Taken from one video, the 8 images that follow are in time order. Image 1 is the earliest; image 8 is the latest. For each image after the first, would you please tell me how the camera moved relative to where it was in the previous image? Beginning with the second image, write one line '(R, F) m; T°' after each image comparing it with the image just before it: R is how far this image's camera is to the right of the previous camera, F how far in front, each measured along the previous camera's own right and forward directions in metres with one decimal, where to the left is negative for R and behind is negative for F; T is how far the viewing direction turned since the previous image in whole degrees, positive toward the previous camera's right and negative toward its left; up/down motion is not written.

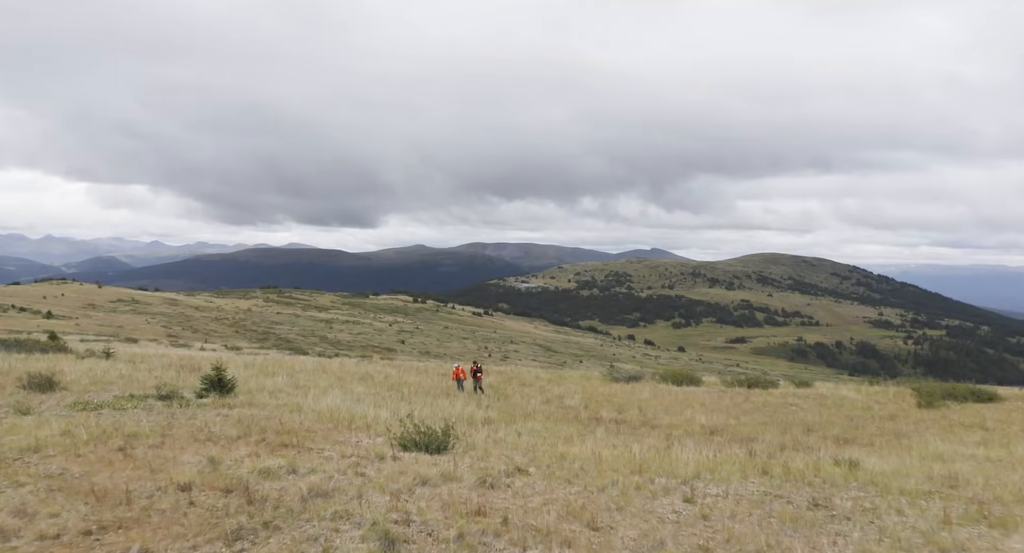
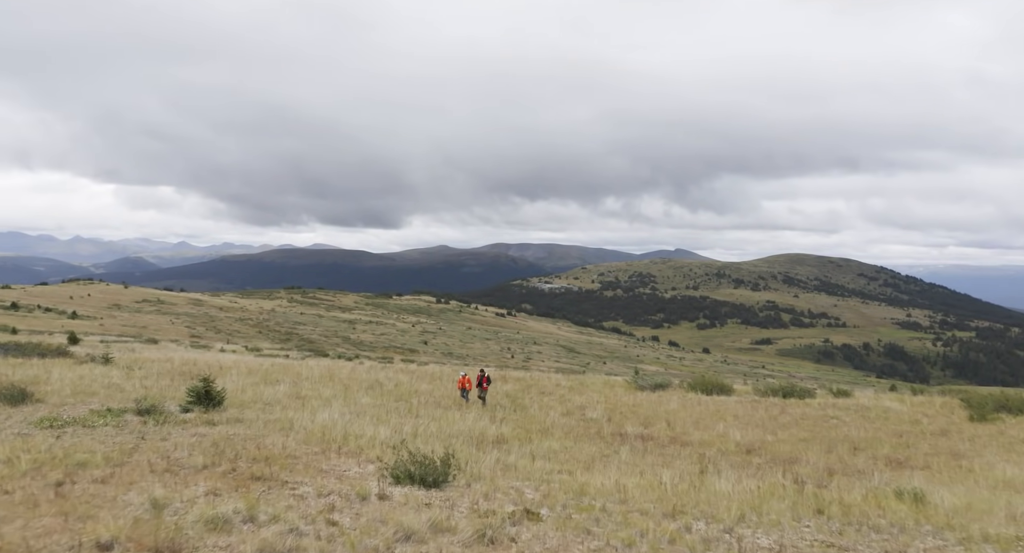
(+0.2, +2.0) m; -2°
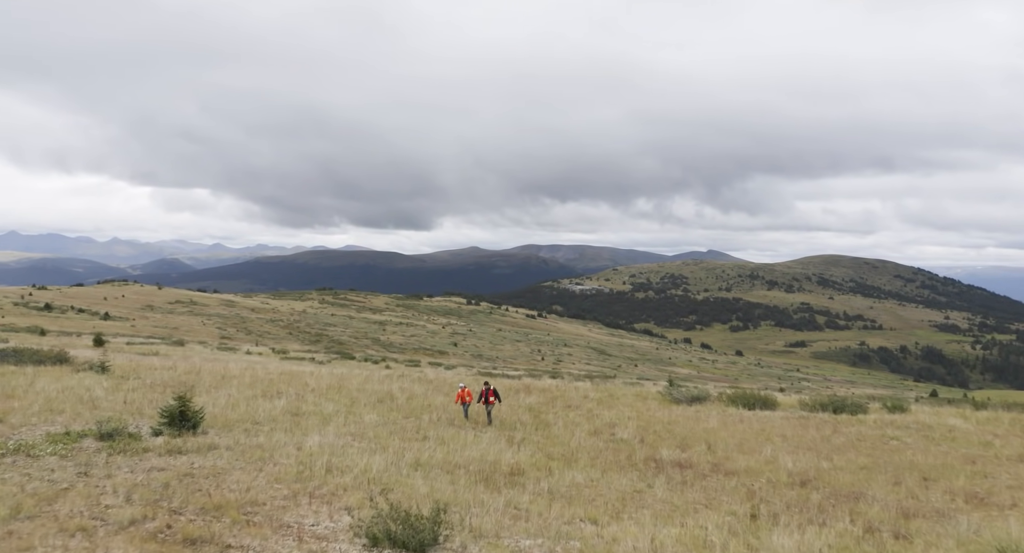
(+0.3, +2.6) m; -2°
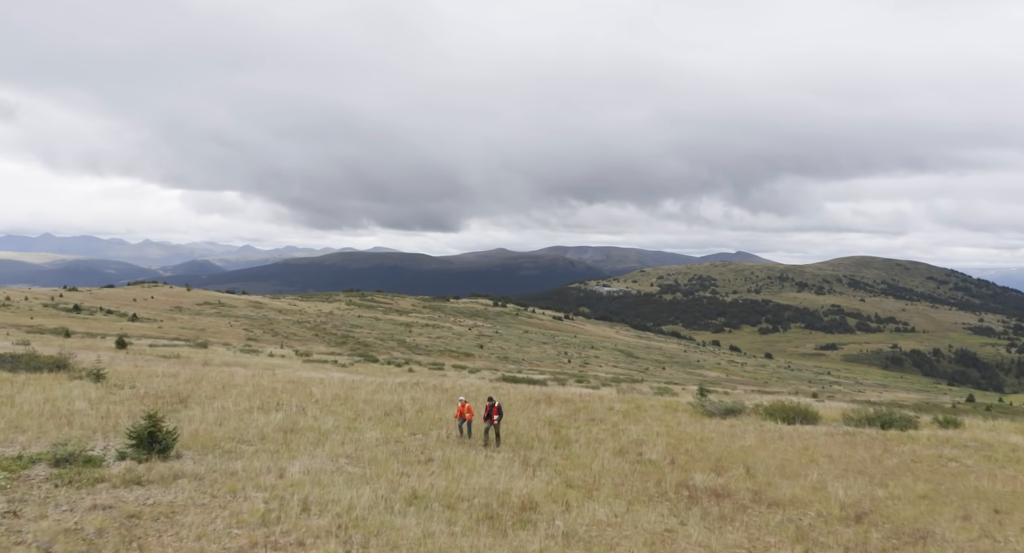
(+0.3, +2.1) m; -2°
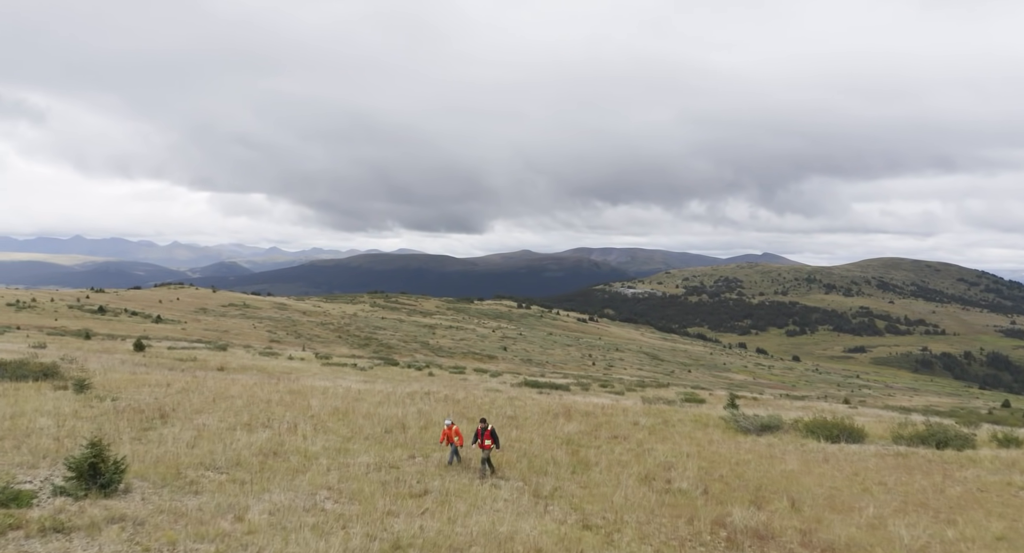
(+0.3, +2.4) m; -2°
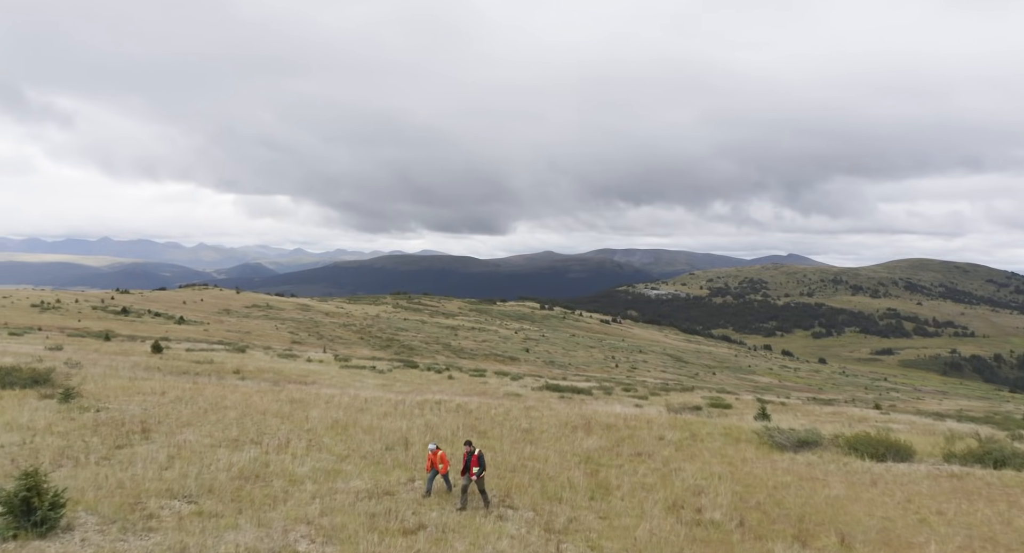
(+0.3, +2.0) m; -2°
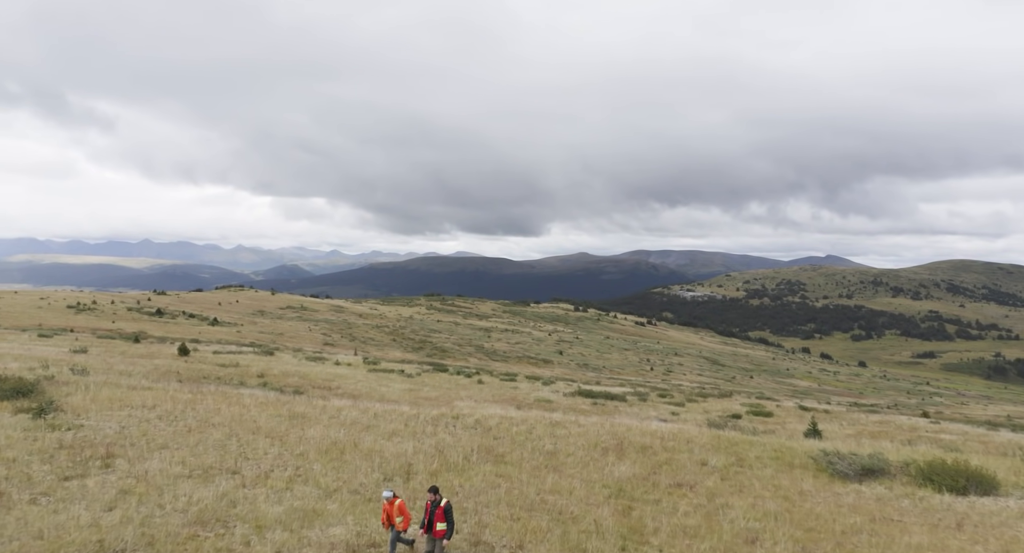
(+0.4, +2.9) m; -3°
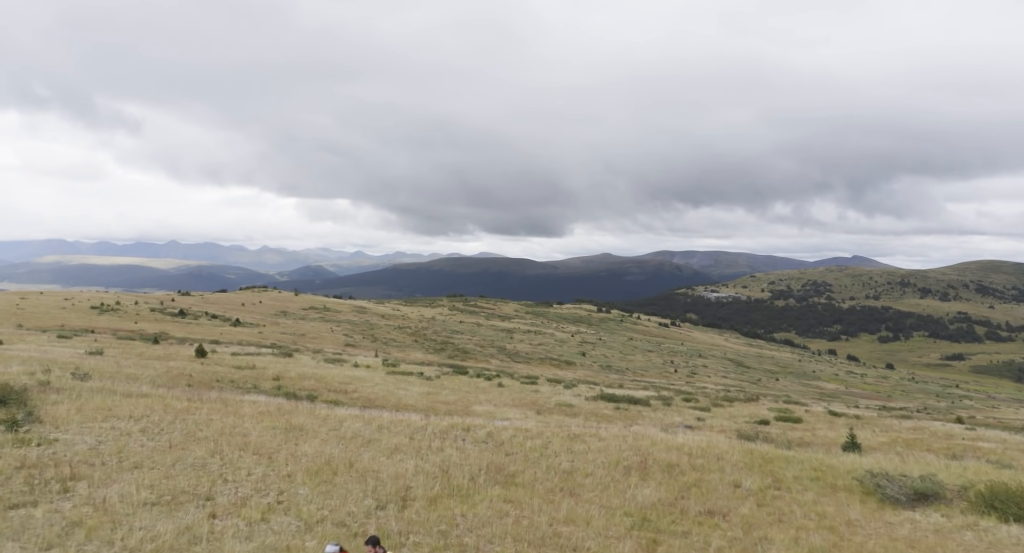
(+0.3, +2.0) m; -2°
